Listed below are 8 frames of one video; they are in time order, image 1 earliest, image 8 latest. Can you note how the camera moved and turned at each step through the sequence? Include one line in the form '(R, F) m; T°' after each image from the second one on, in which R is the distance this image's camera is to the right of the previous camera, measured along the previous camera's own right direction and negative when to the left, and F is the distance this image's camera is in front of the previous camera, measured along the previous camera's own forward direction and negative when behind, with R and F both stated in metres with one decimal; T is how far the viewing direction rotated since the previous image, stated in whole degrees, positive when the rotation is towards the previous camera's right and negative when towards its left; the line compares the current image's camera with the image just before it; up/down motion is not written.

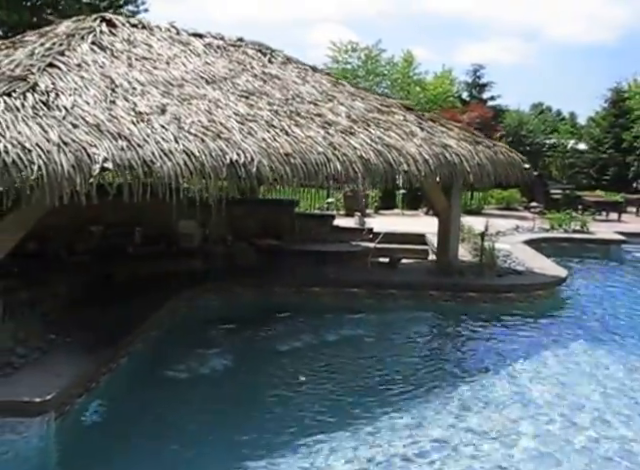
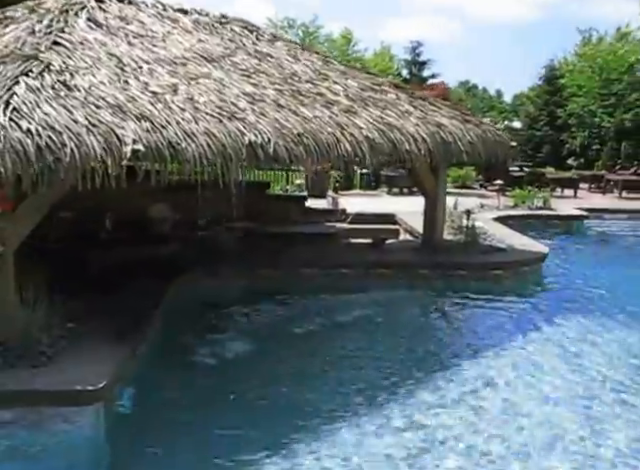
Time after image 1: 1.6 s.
(-0.5, +0.1) m; +4°
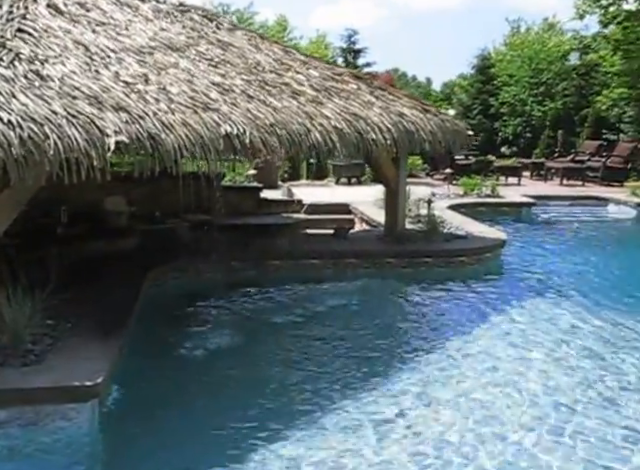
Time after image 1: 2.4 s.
(-0.2, 0.0) m; +5°
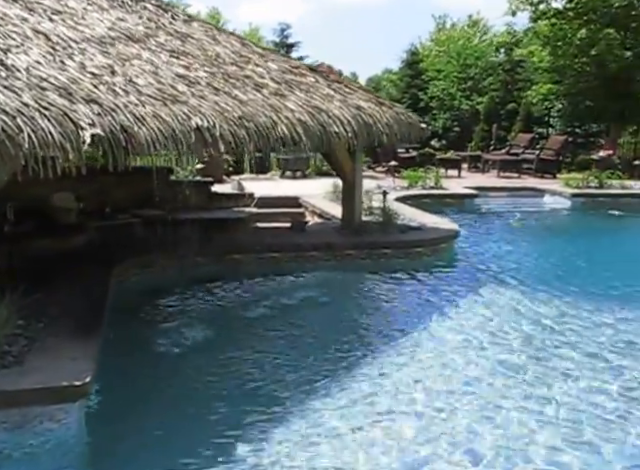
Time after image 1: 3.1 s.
(-0.2, 0.0) m; +5°
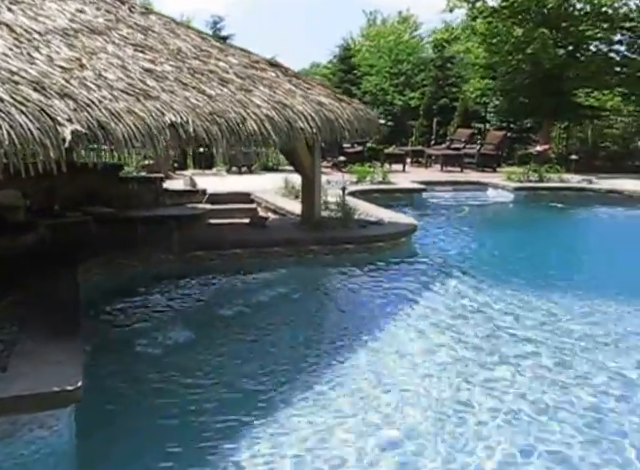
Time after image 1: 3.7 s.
(-0.2, 0.0) m; +5°
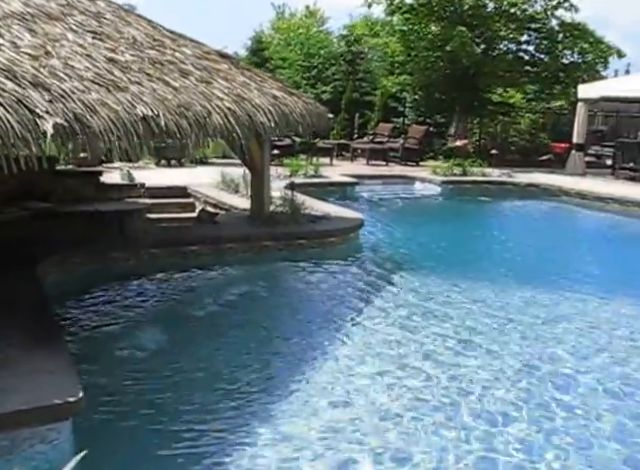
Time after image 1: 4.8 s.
(-0.4, 0.0) m; +7°
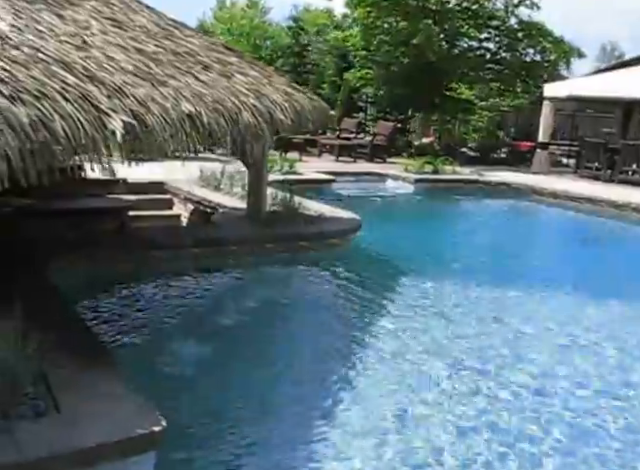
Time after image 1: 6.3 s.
(-0.6, +0.2) m; +3°
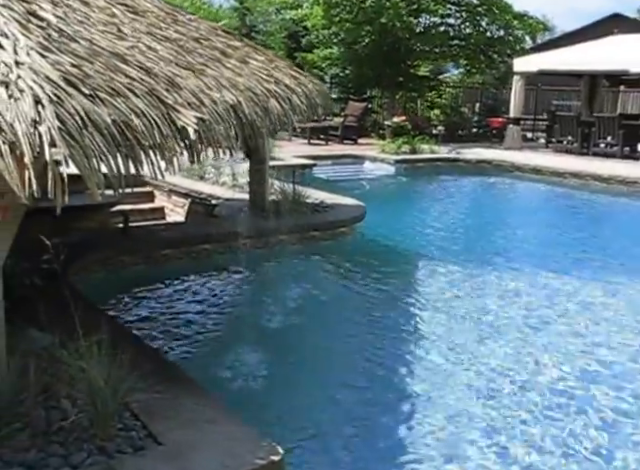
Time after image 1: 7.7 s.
(-0.5, +0.2) m; +2°
